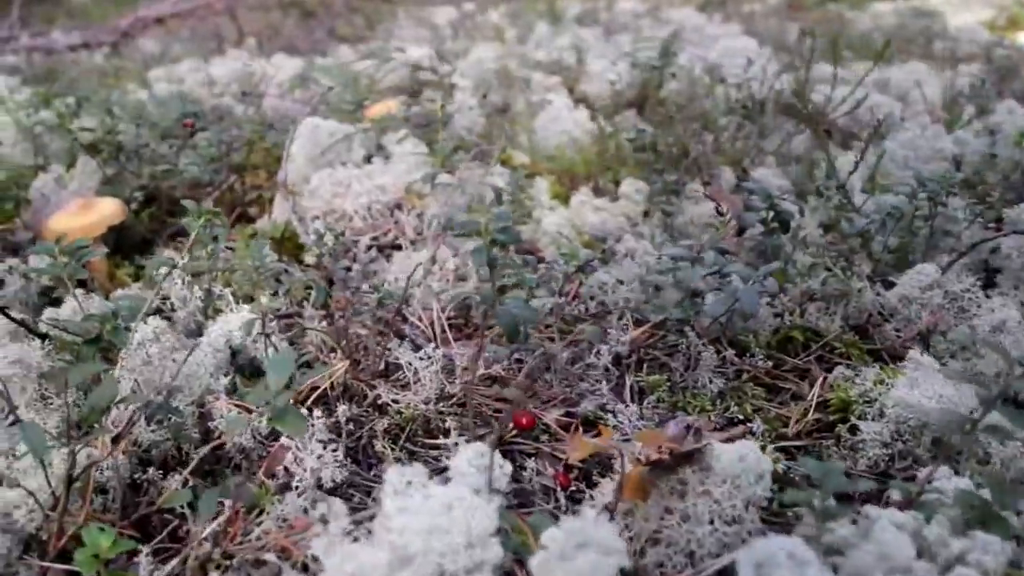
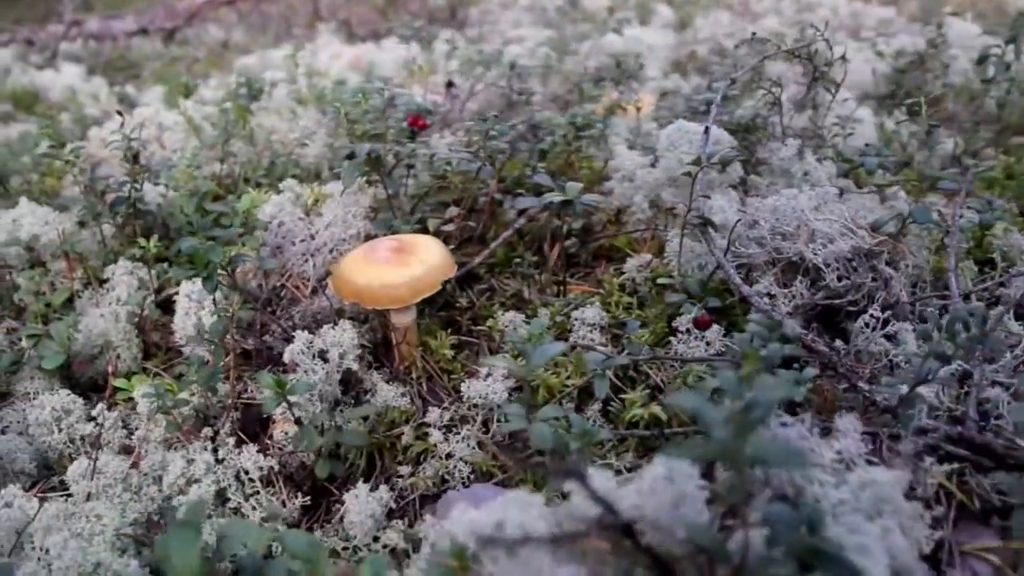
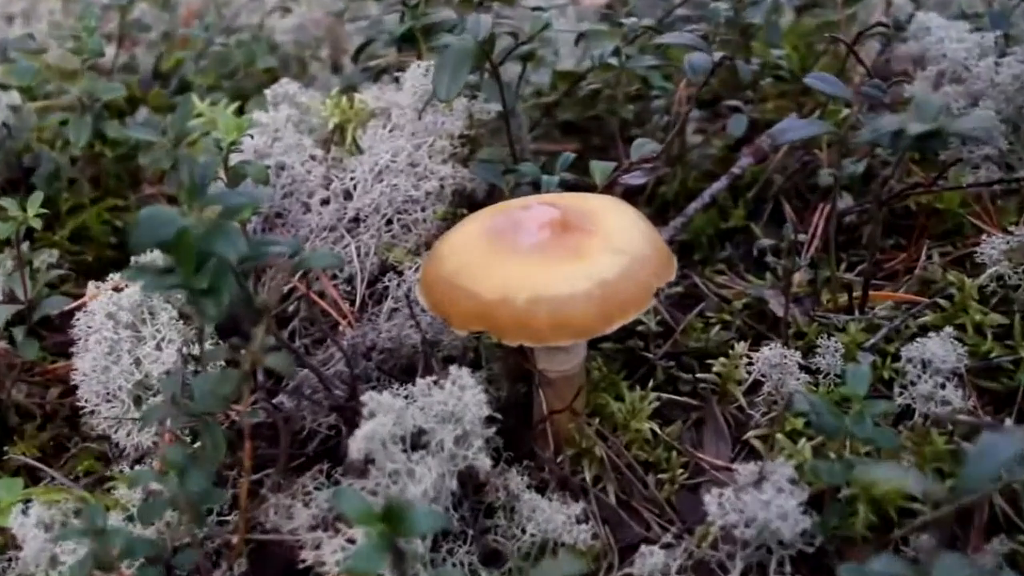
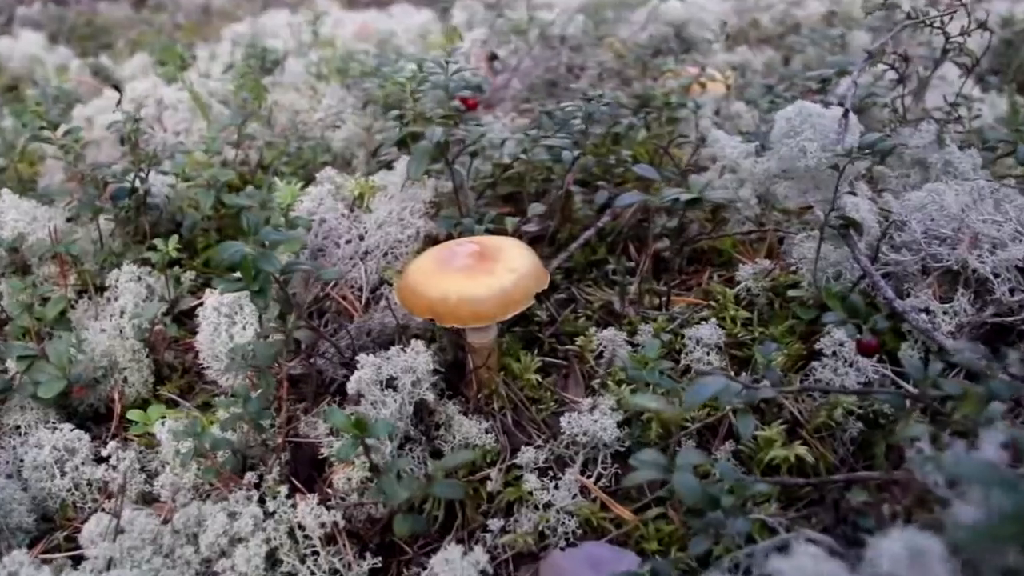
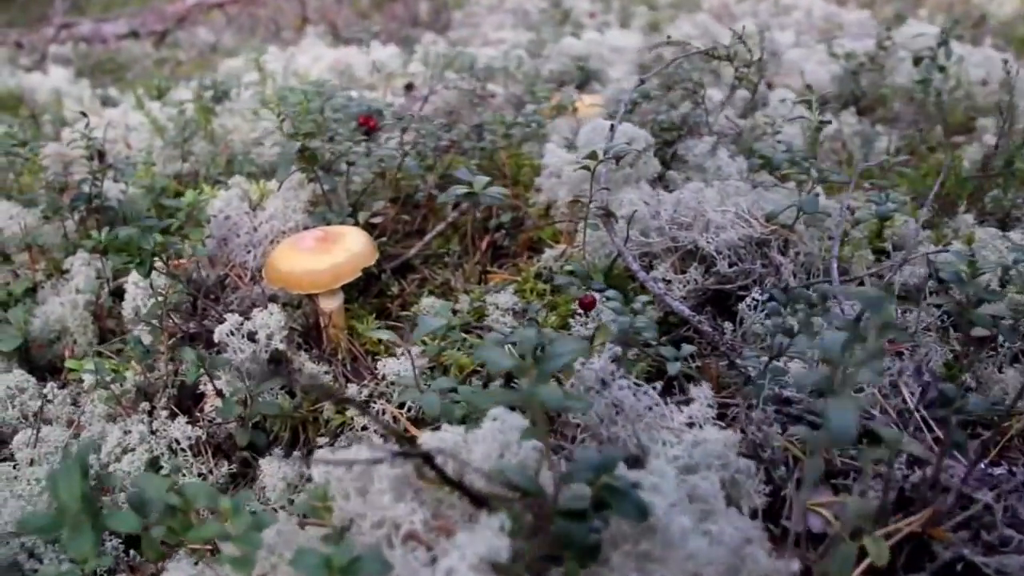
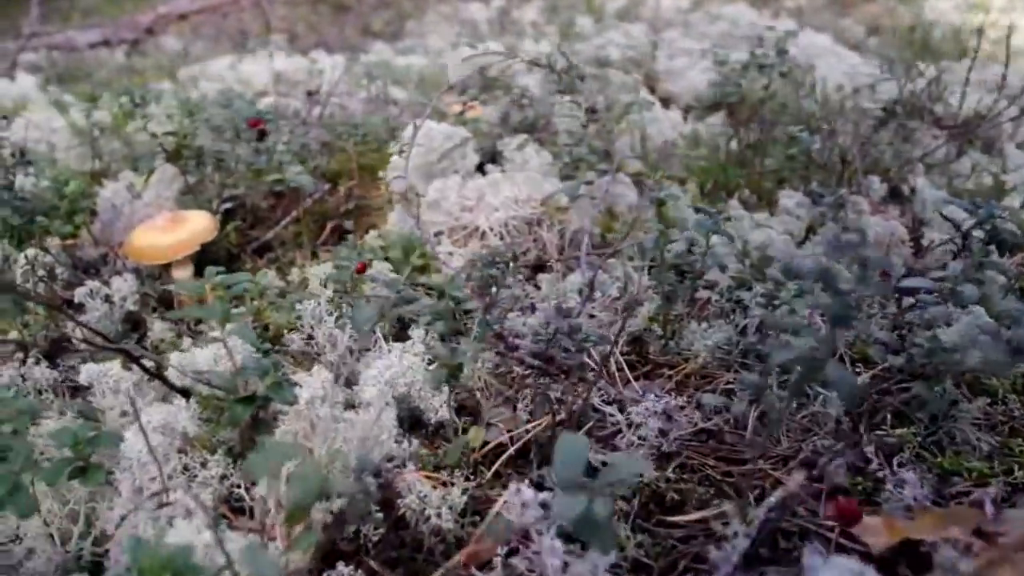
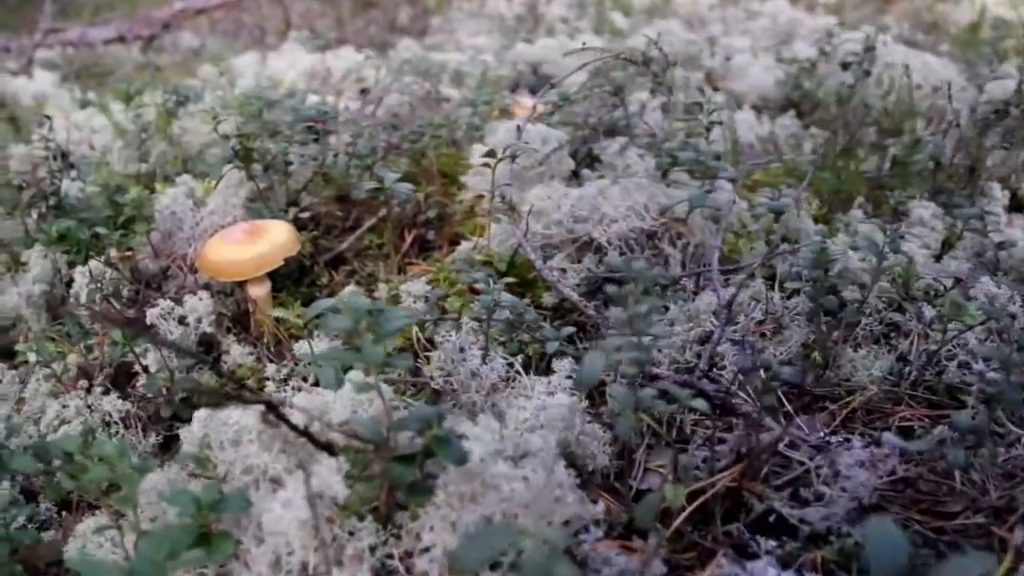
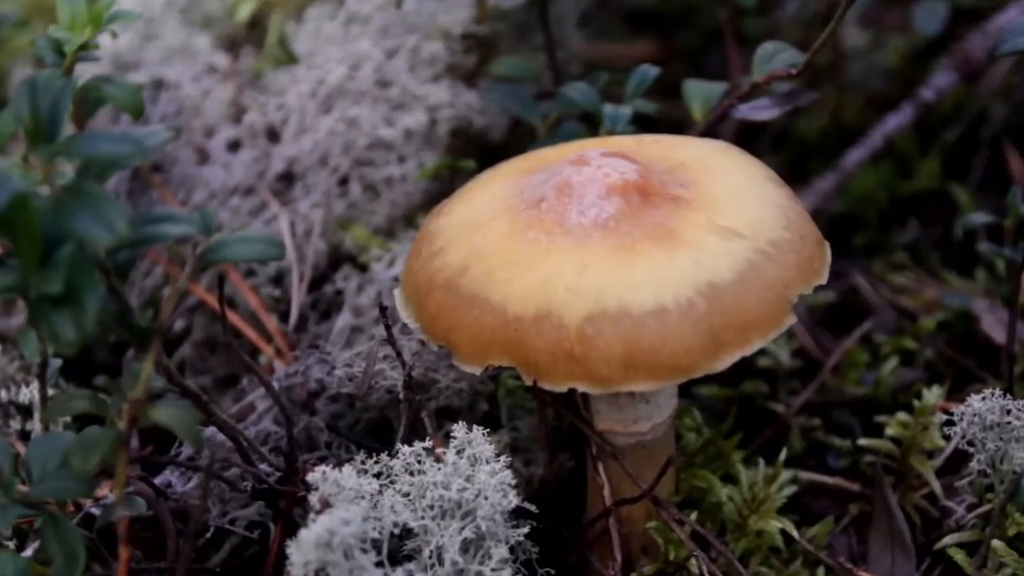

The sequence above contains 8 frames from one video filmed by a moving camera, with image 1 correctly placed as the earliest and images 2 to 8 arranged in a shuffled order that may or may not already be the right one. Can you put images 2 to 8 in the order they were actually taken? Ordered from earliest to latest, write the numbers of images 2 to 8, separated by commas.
6, 7, 5, 2, 4, 3, 8
